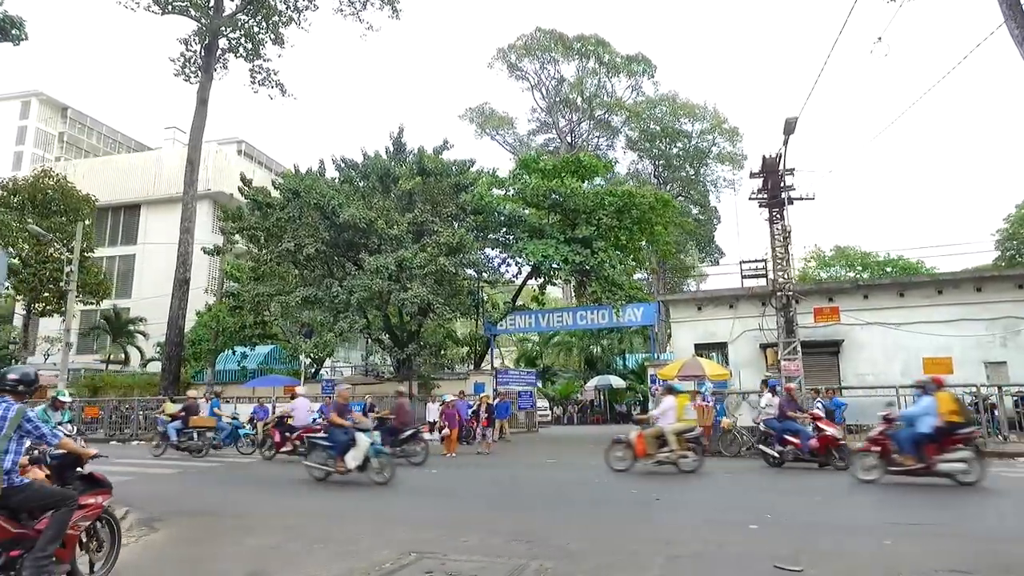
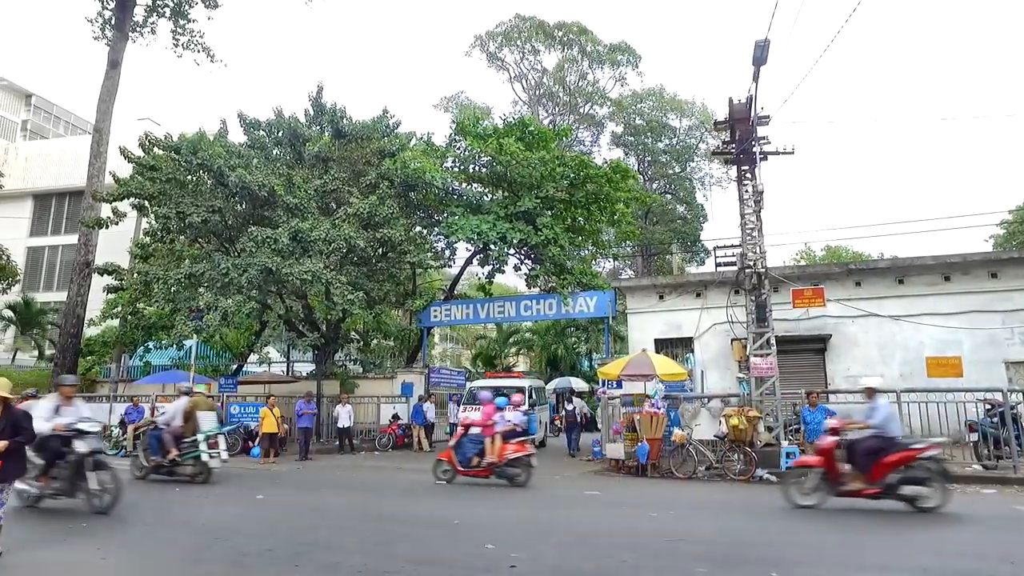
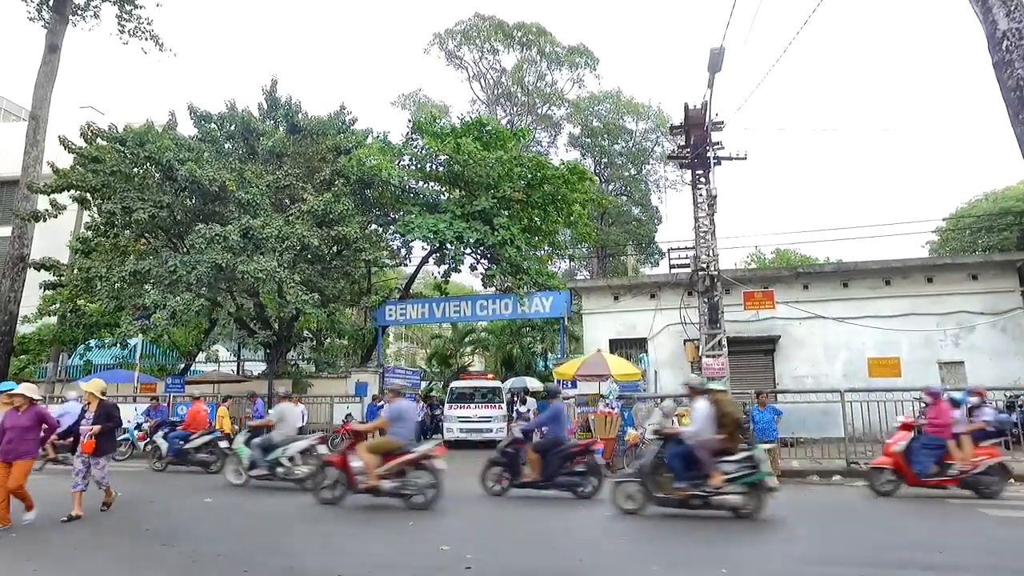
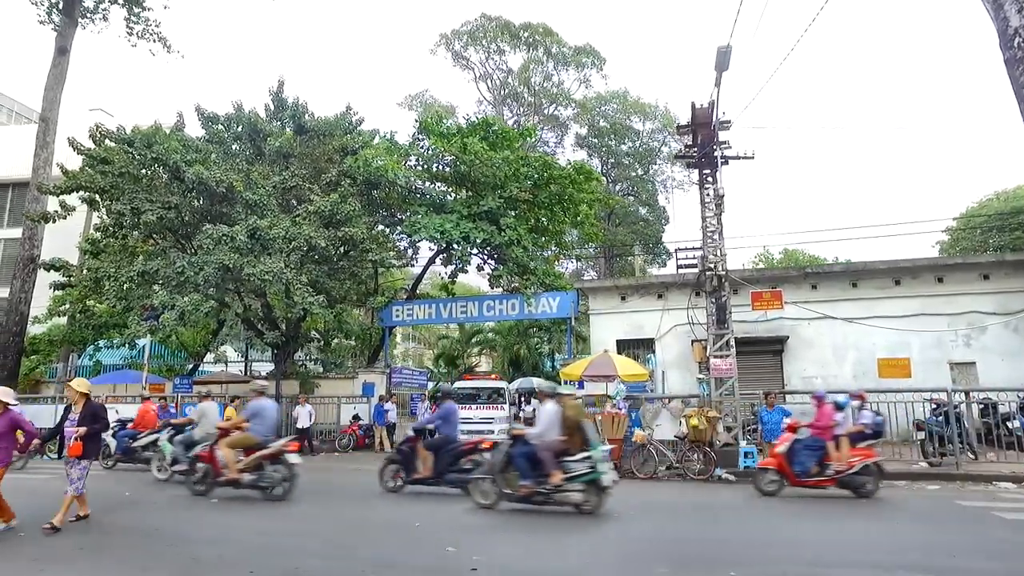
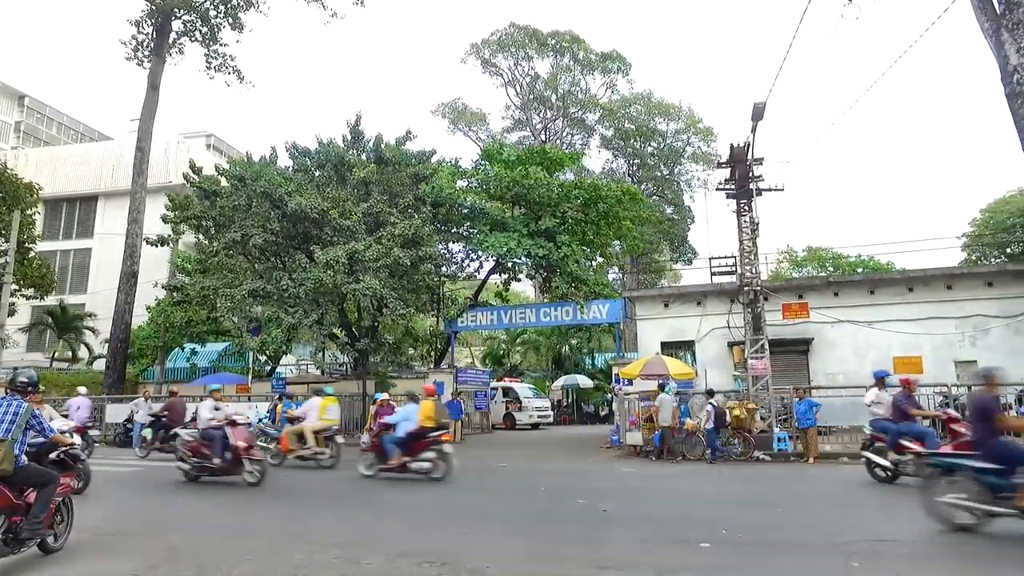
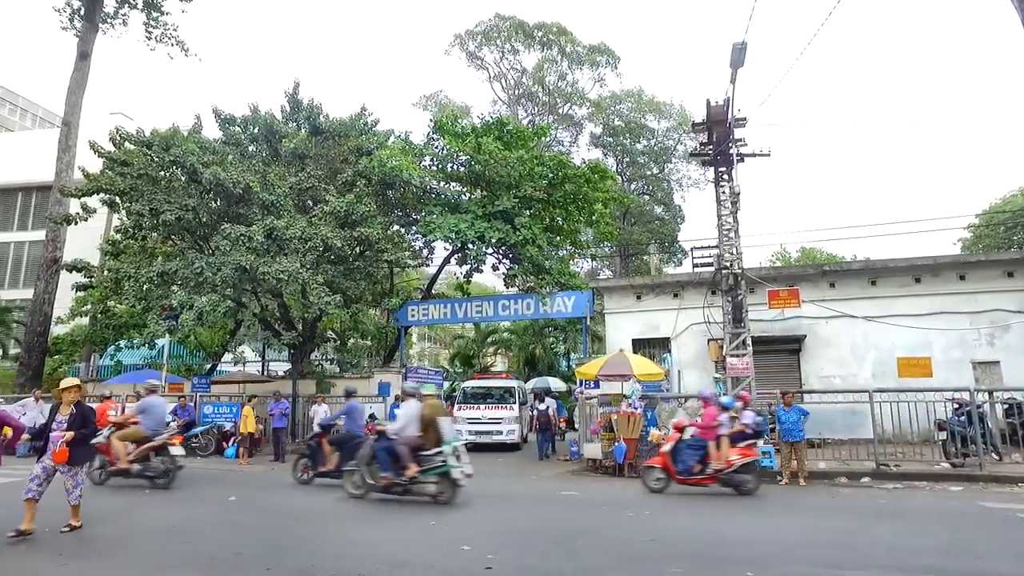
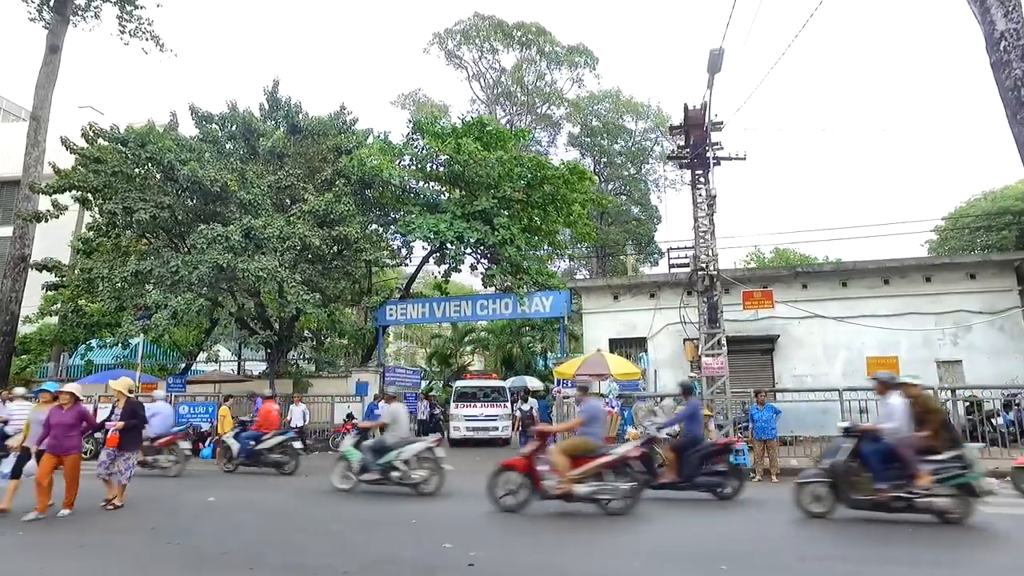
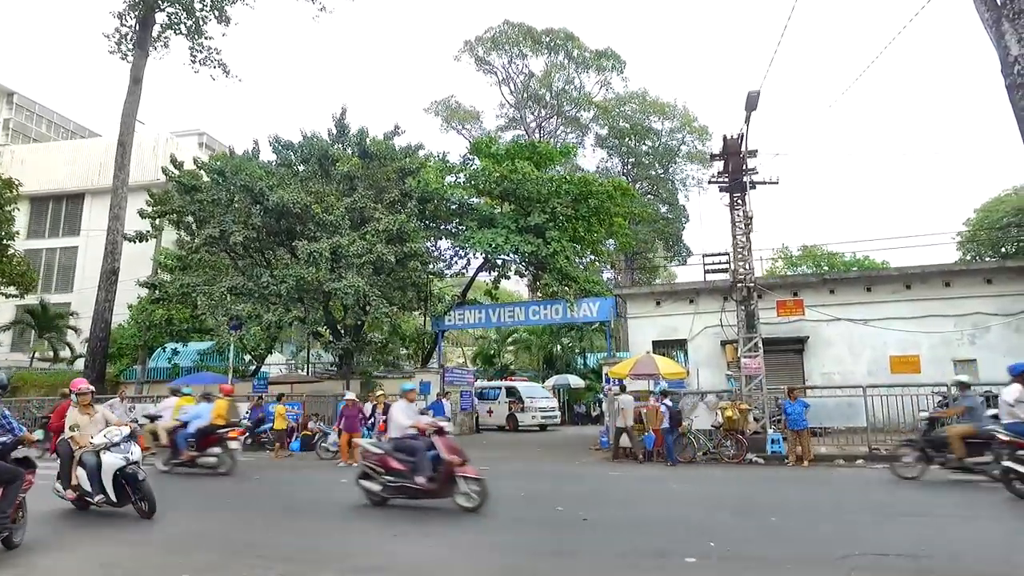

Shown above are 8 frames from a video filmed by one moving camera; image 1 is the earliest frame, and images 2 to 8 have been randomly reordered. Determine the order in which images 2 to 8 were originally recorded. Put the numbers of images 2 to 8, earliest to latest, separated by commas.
5, 8, 7, 3, 4, 6, 2
